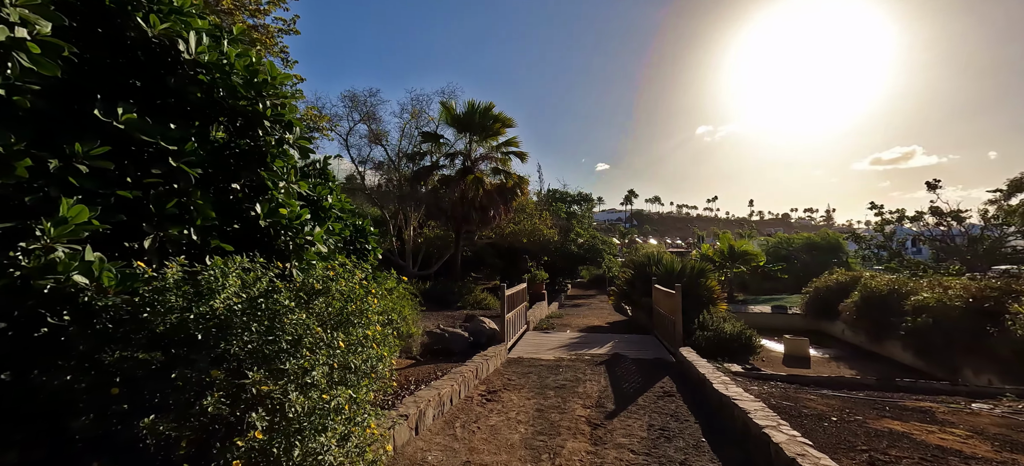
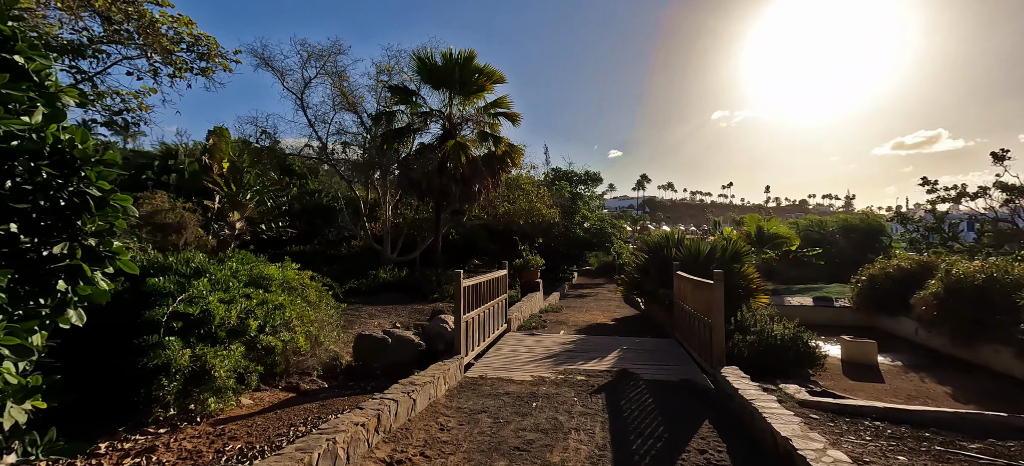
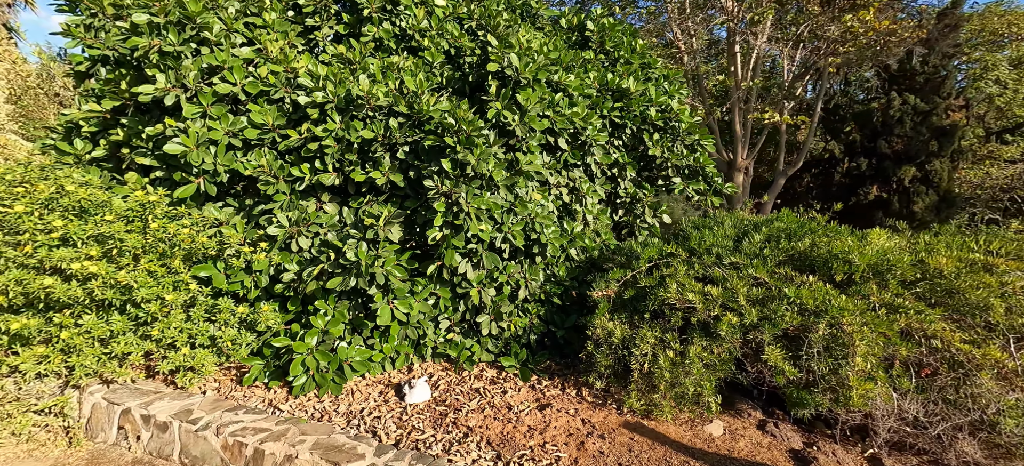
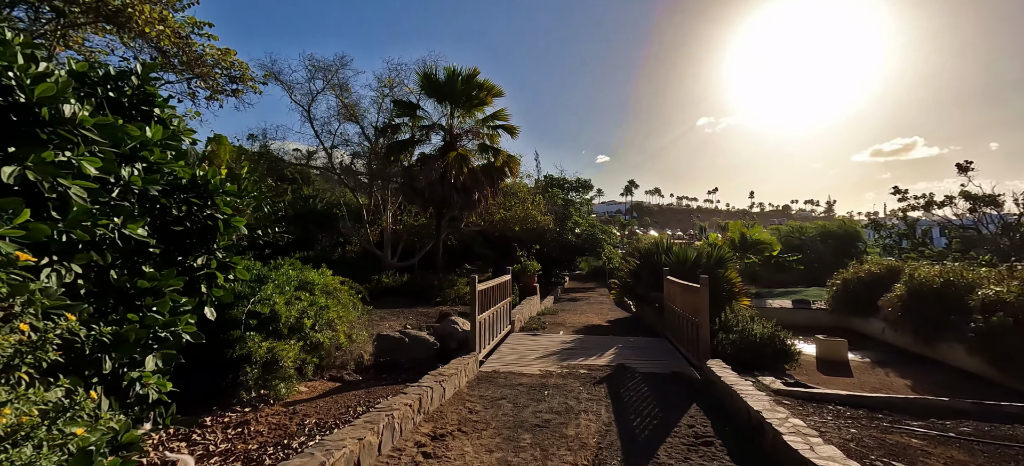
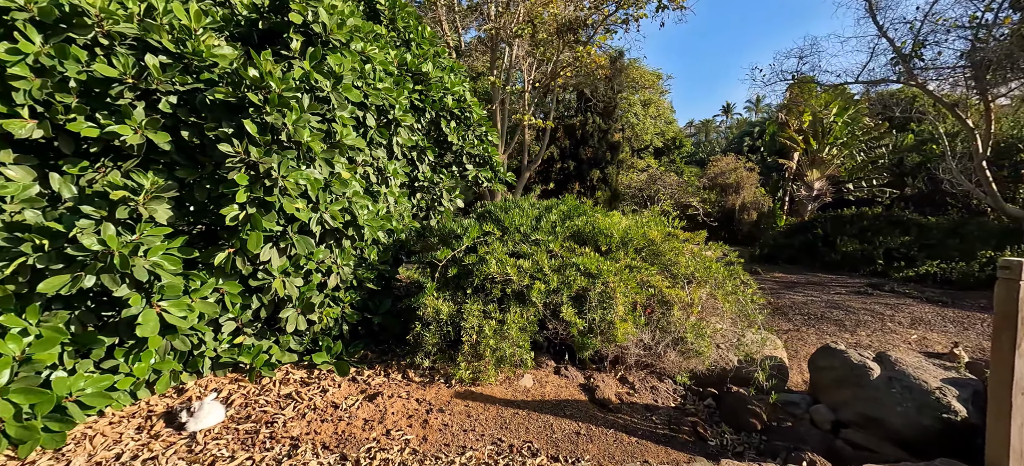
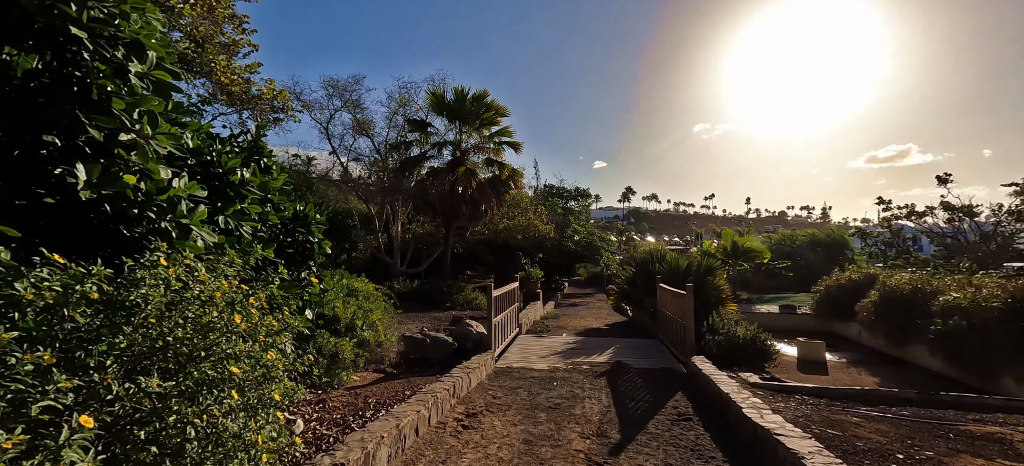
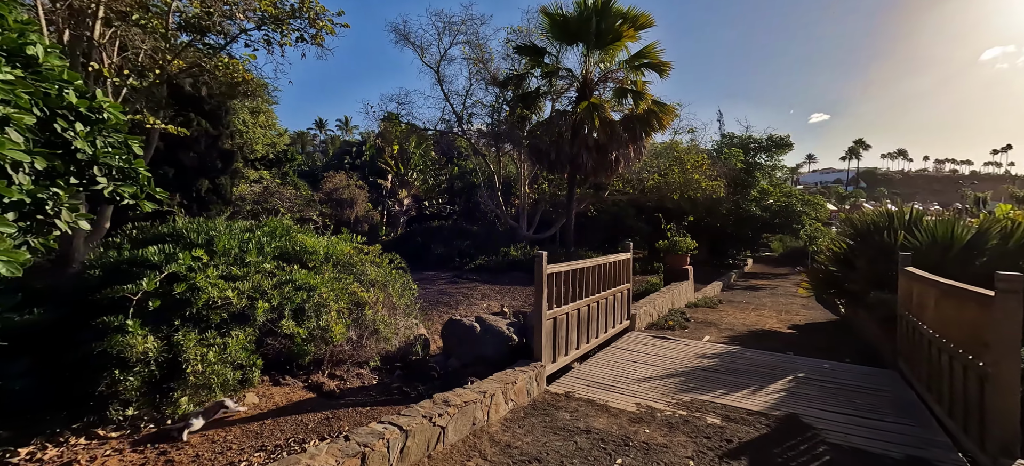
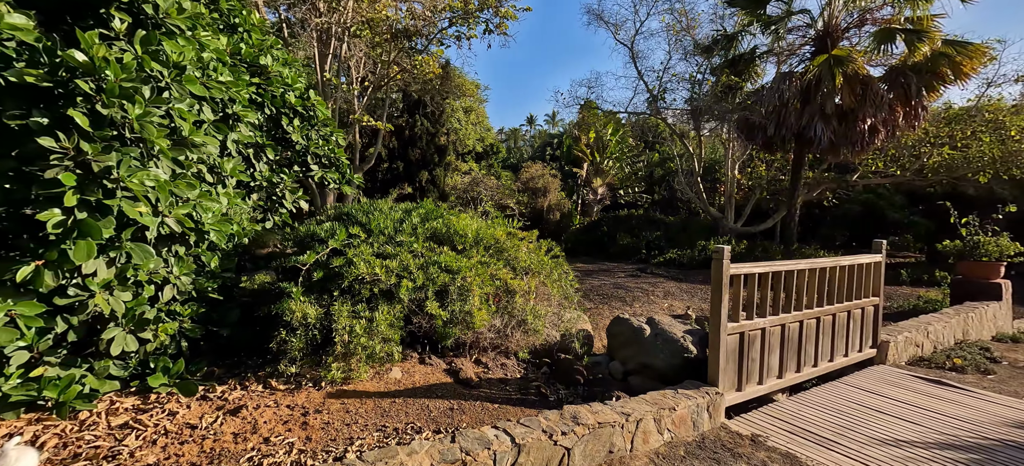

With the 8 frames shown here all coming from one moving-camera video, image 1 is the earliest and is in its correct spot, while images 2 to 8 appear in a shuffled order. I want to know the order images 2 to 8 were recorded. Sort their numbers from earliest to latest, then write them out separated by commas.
6, 4, 2, 7, 8, 5, 3
